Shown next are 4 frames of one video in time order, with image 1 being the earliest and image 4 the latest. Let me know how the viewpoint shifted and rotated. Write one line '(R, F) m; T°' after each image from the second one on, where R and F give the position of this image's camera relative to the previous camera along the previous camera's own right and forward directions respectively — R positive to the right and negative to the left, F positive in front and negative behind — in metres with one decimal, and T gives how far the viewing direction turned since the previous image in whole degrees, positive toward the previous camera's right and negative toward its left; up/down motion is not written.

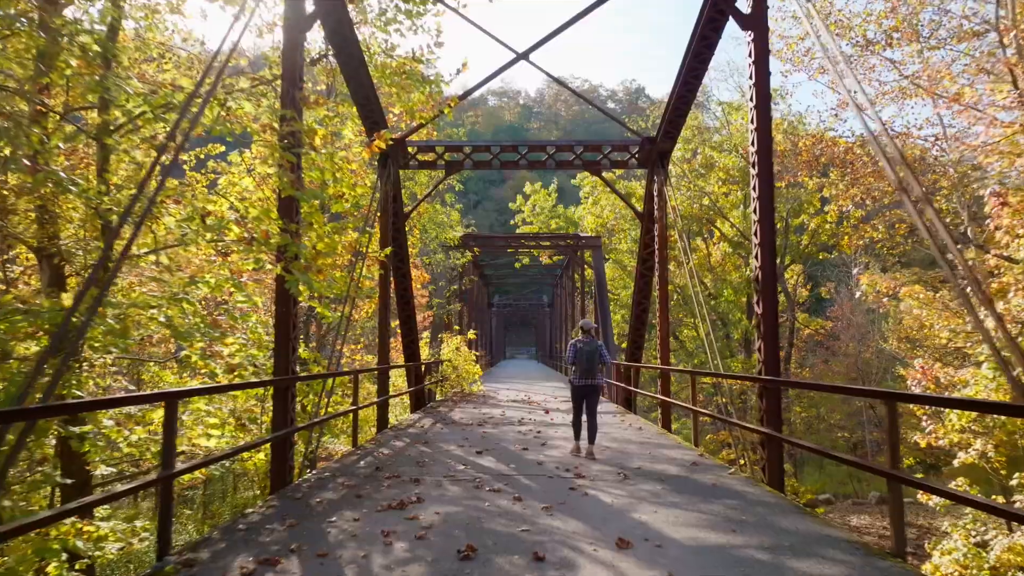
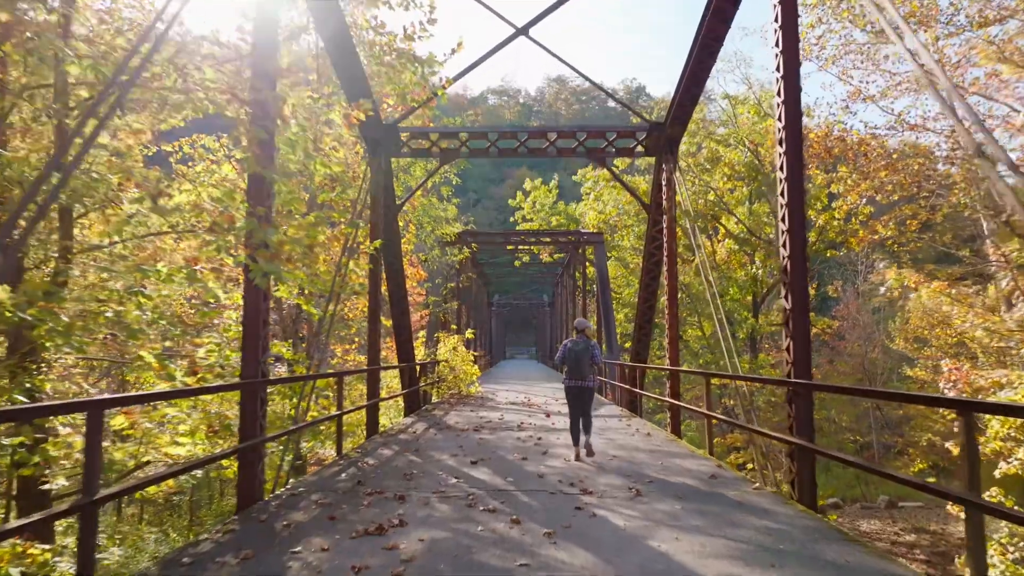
(0.0, +0.8) m; 0°
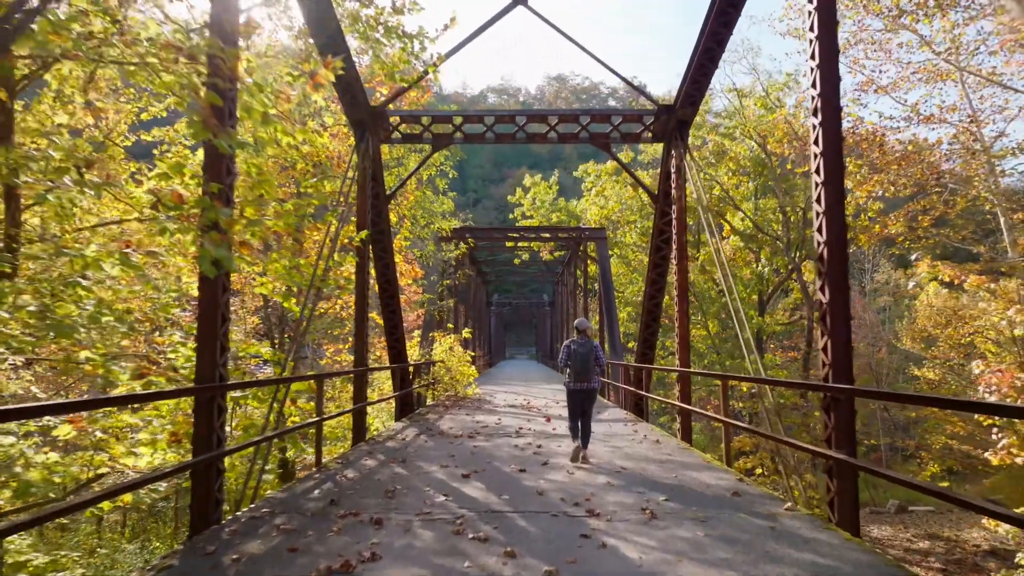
(0.0, +0.8) m; 0°
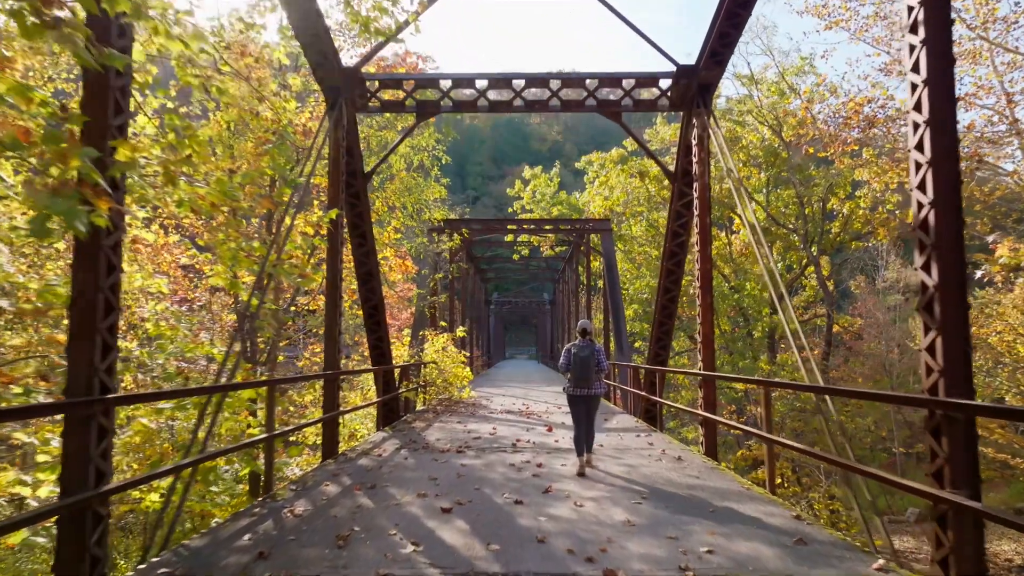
(+0.1, +1.4) m; 0°
